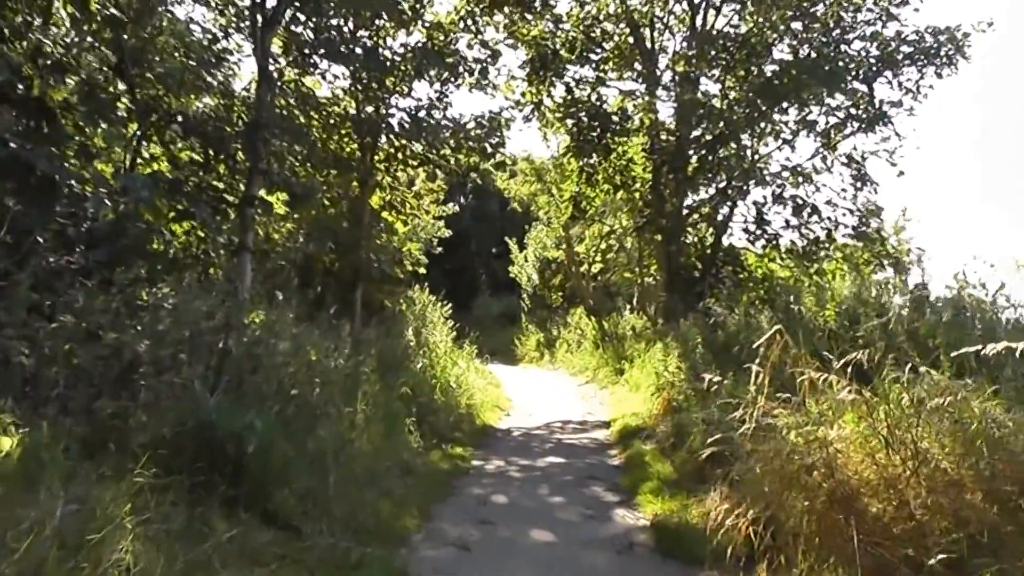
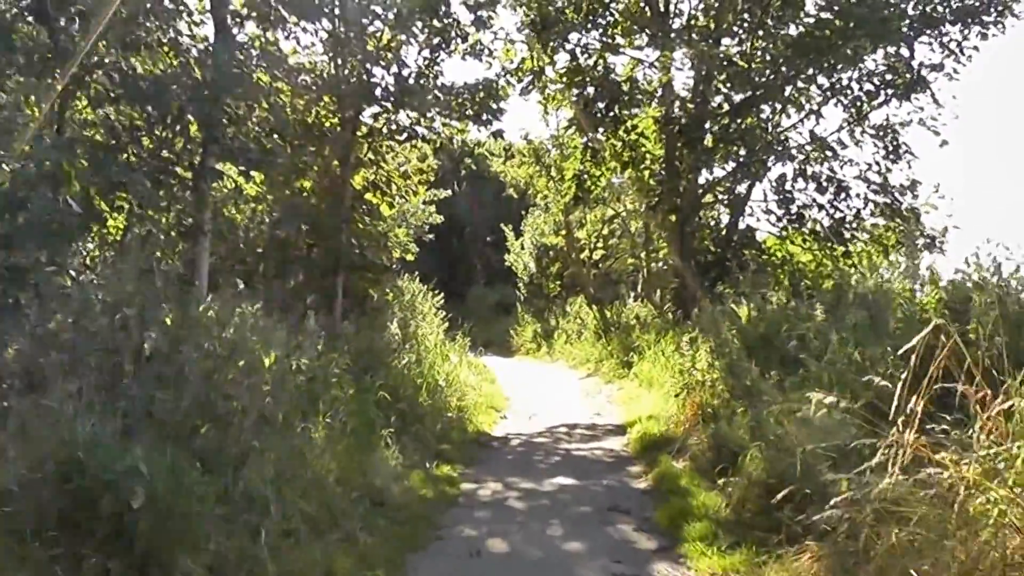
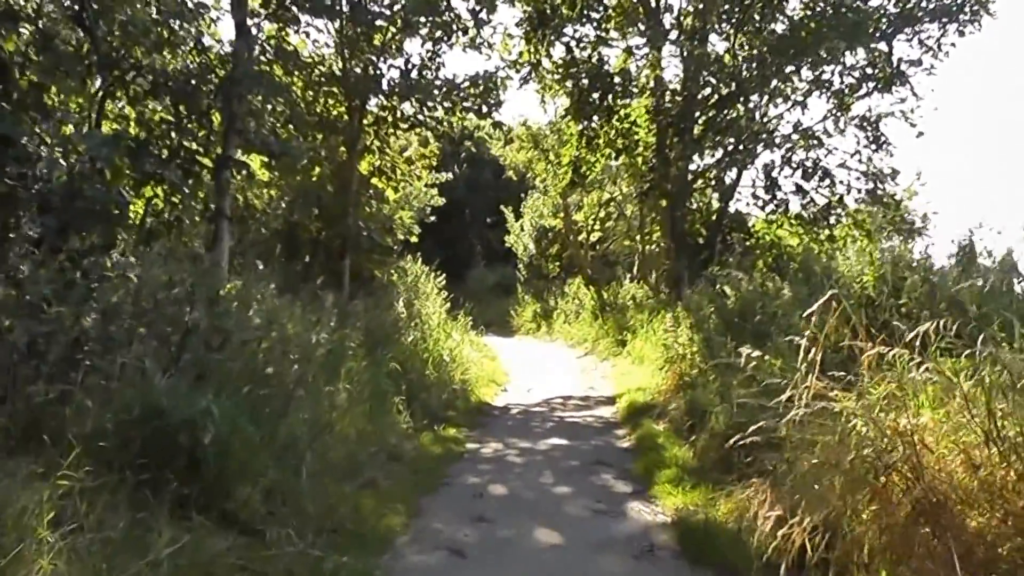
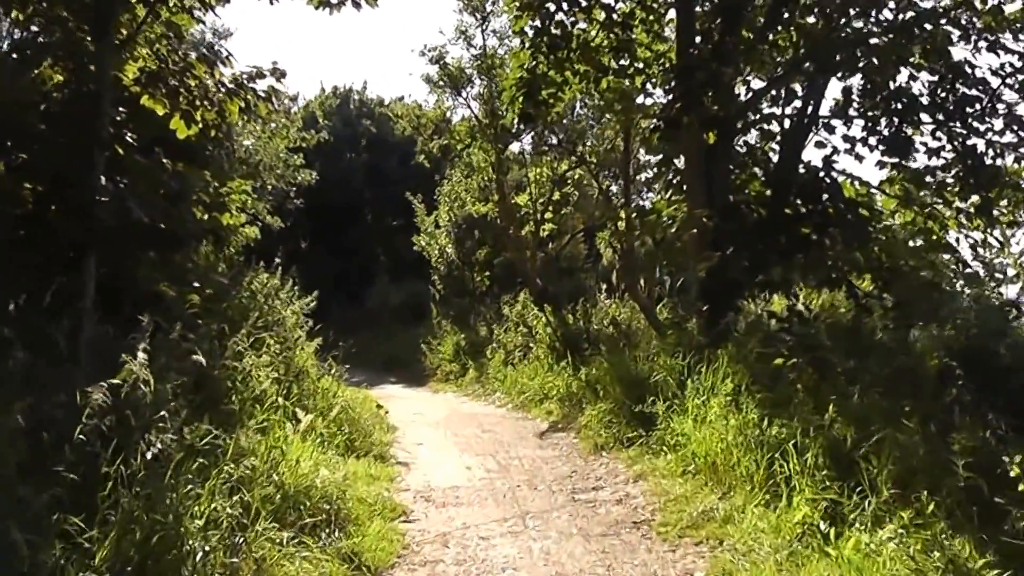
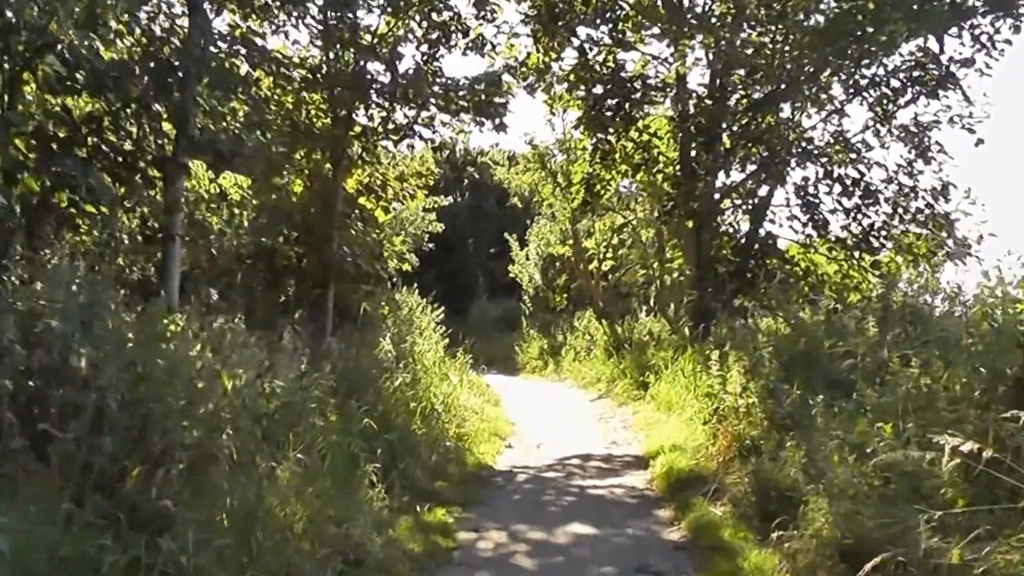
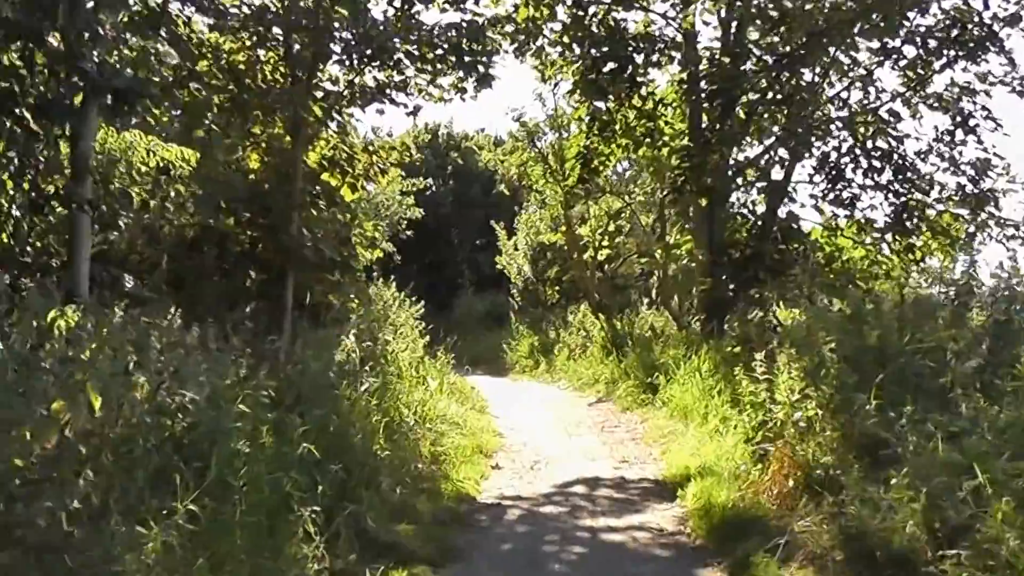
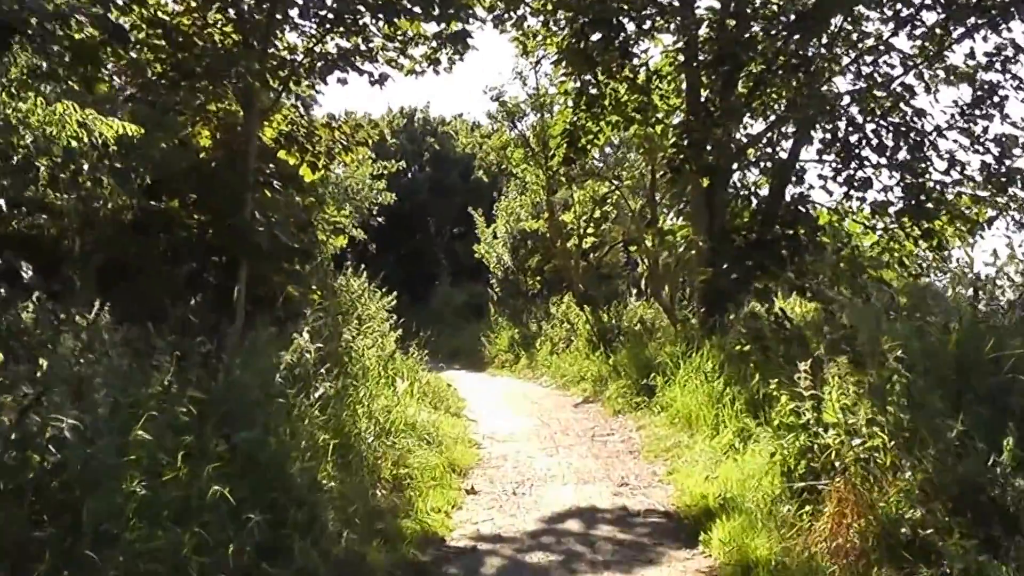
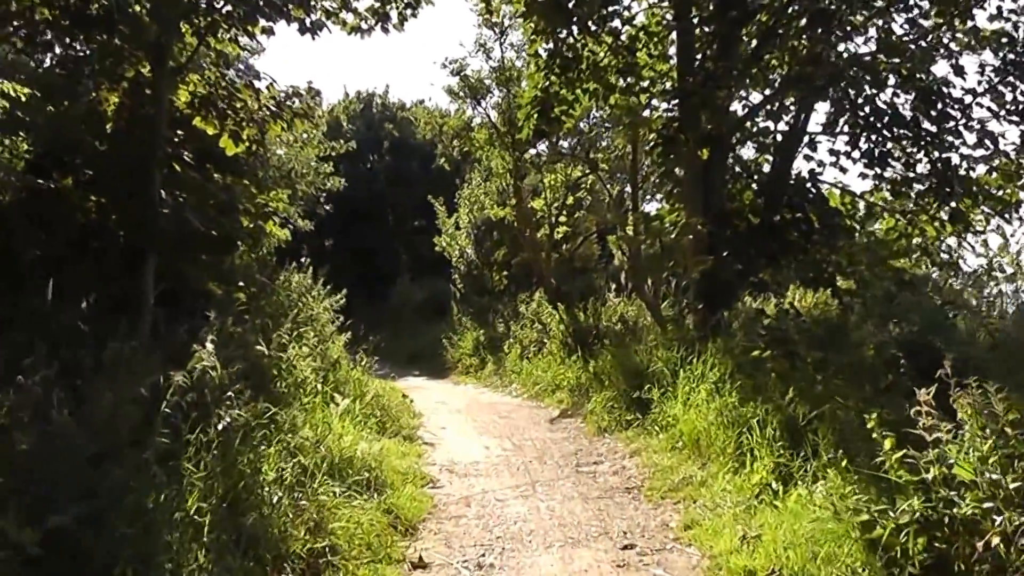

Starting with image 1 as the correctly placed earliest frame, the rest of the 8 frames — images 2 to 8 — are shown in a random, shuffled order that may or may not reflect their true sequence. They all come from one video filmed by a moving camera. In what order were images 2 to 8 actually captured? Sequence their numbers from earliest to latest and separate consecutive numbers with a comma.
3, 2, 5, 6, 7, 8, 4
